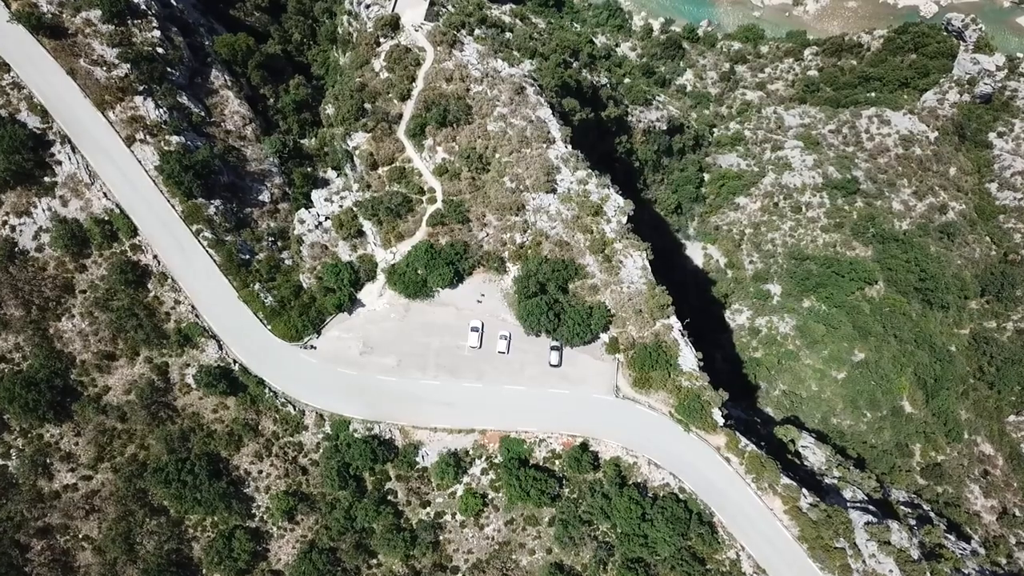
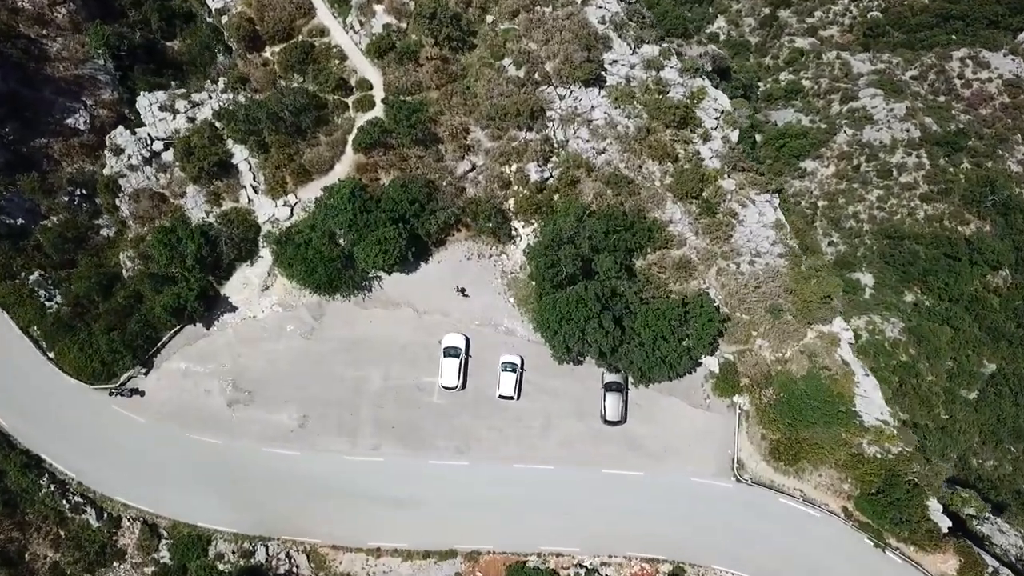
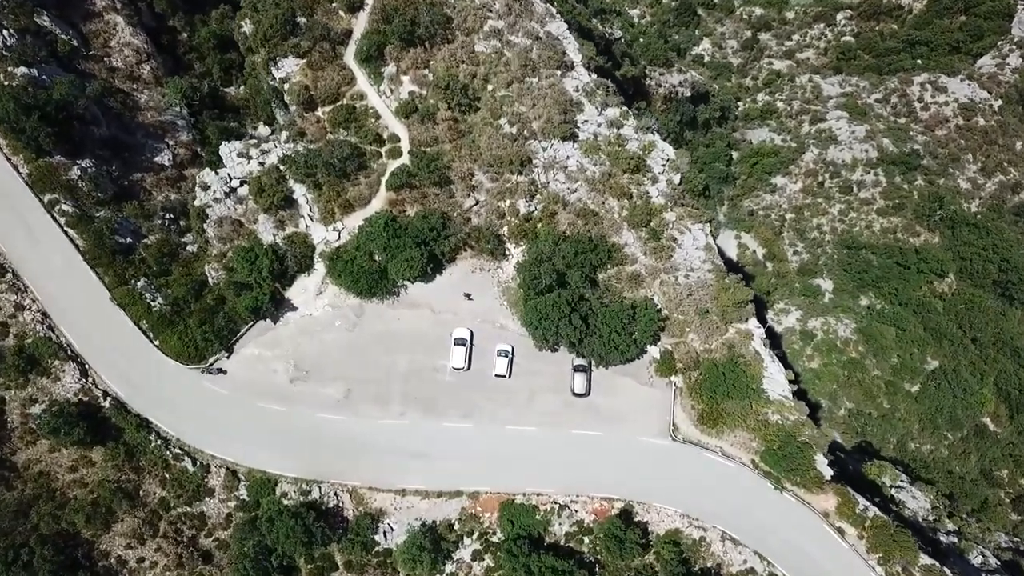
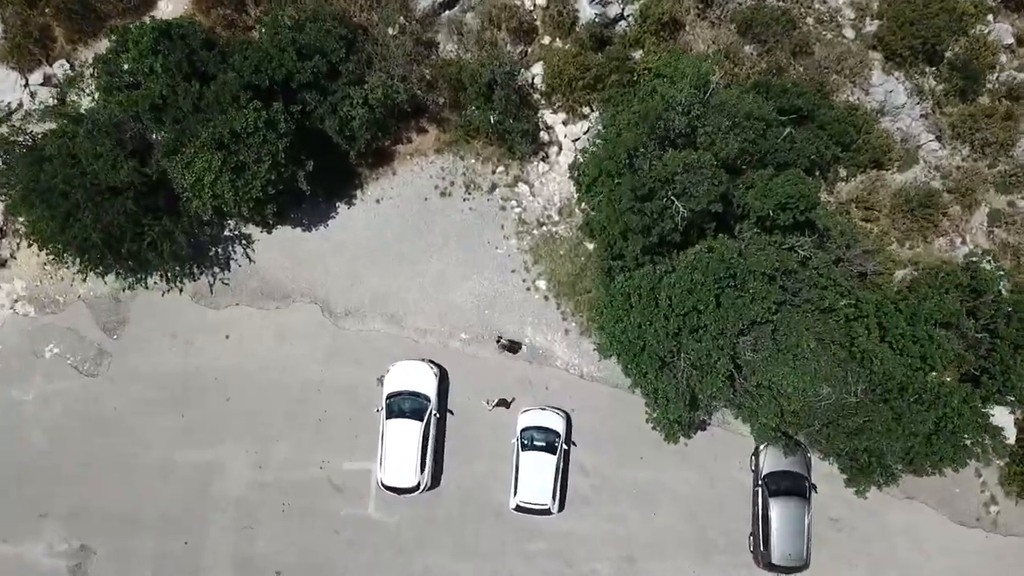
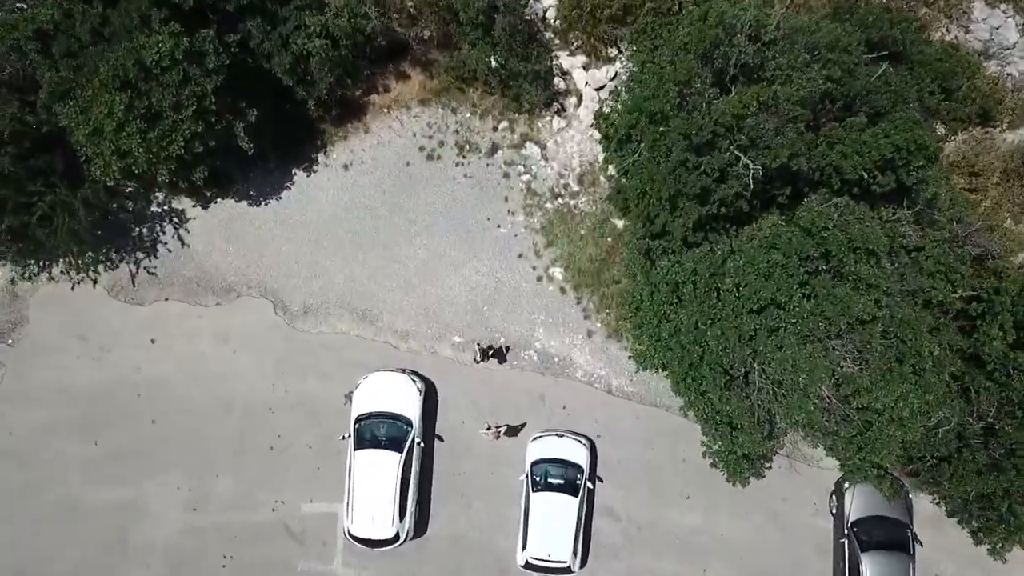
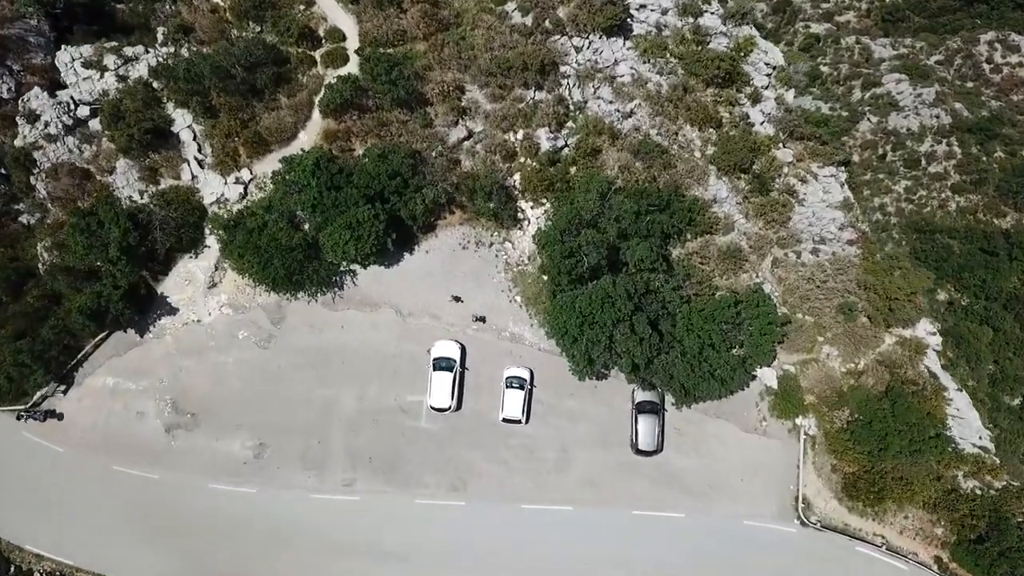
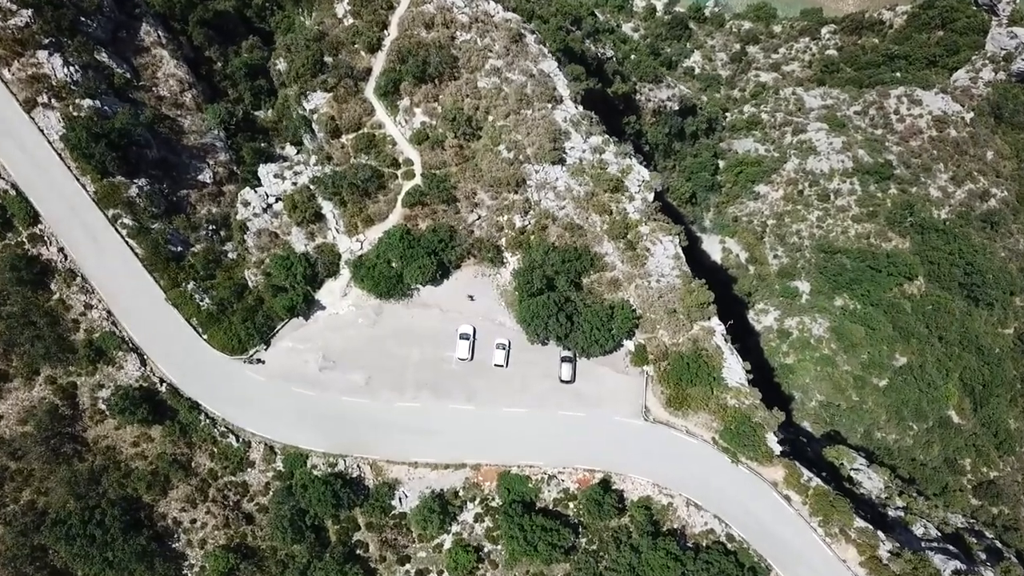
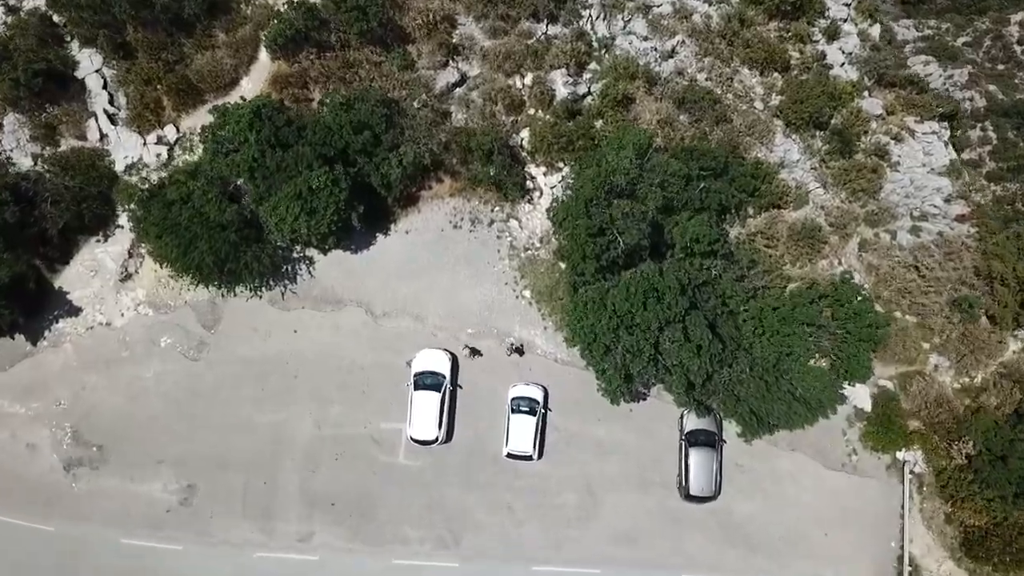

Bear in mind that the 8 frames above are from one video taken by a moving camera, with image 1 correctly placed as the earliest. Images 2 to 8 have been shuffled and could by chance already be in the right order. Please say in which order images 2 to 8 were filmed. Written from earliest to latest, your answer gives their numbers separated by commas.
7, 3, 2, 6, 8, 4, 5
